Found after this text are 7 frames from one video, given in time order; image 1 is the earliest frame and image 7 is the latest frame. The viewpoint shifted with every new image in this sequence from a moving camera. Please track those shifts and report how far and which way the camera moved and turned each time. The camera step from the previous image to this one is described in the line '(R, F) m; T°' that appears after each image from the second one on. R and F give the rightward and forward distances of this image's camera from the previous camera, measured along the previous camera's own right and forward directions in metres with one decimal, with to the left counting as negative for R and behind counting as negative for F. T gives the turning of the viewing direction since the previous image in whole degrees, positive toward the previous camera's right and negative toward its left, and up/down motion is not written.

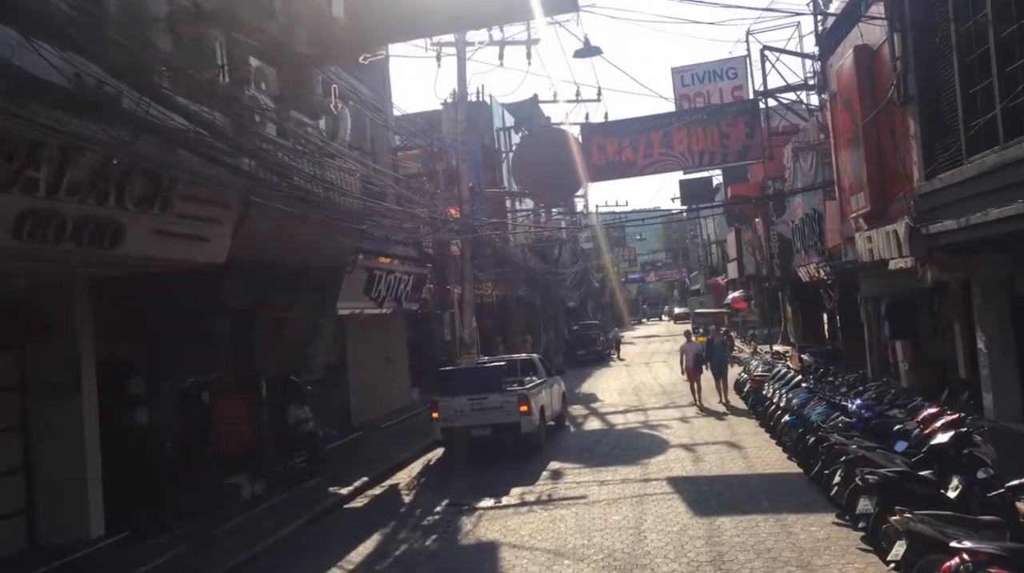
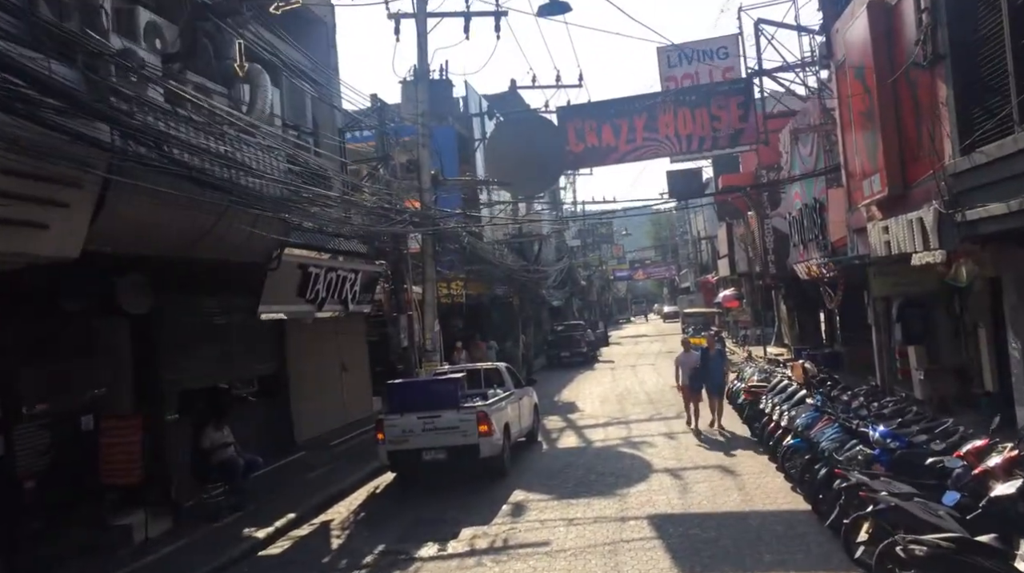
(+0.5, +2.3) m; +1°
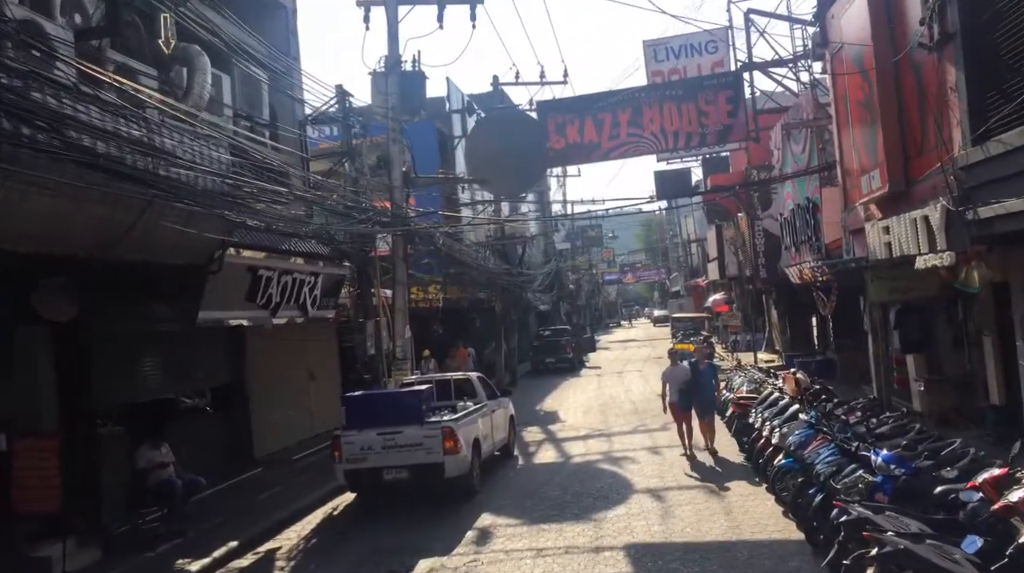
(+0.3, +1.1) m; 0°
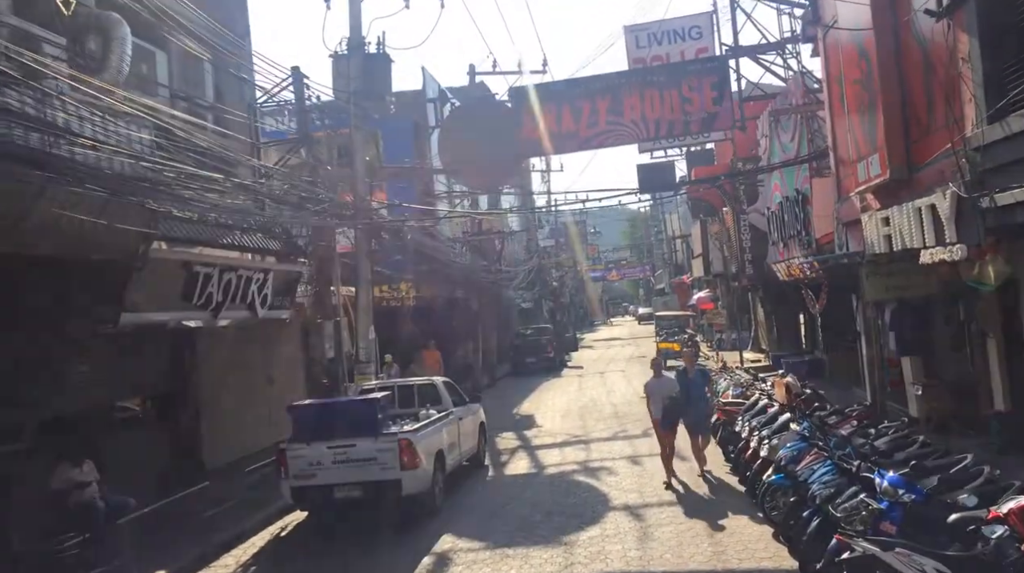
(+0.3, +1.2) m; +1°
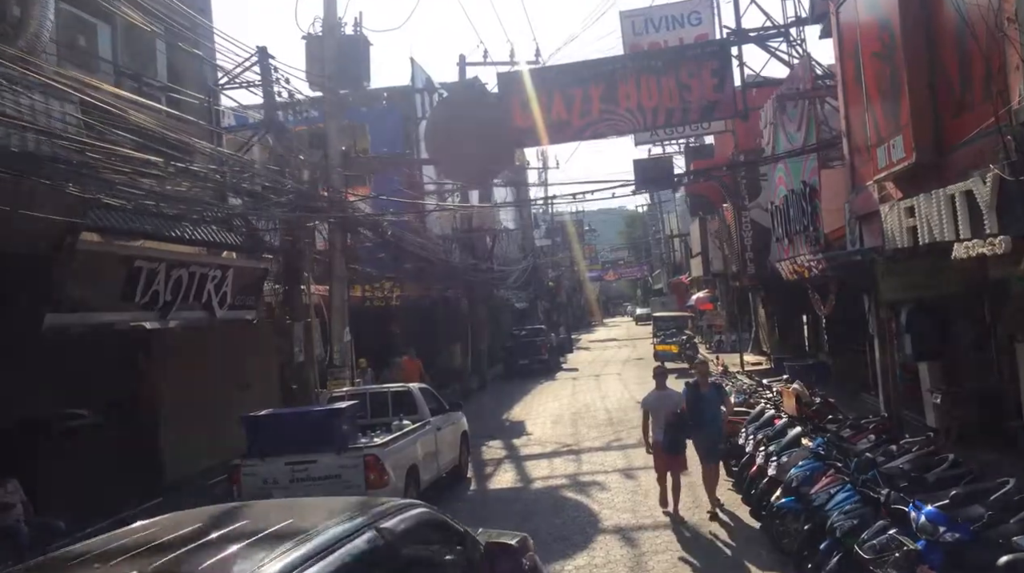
(+0.2, +1.2) m; 0°
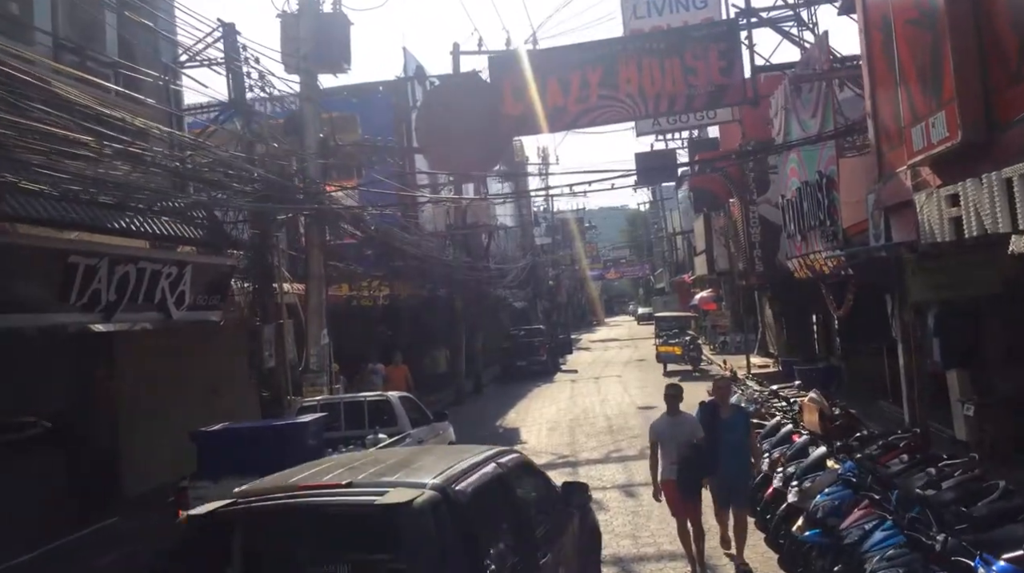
(+0.2, +1.2) m; 0°
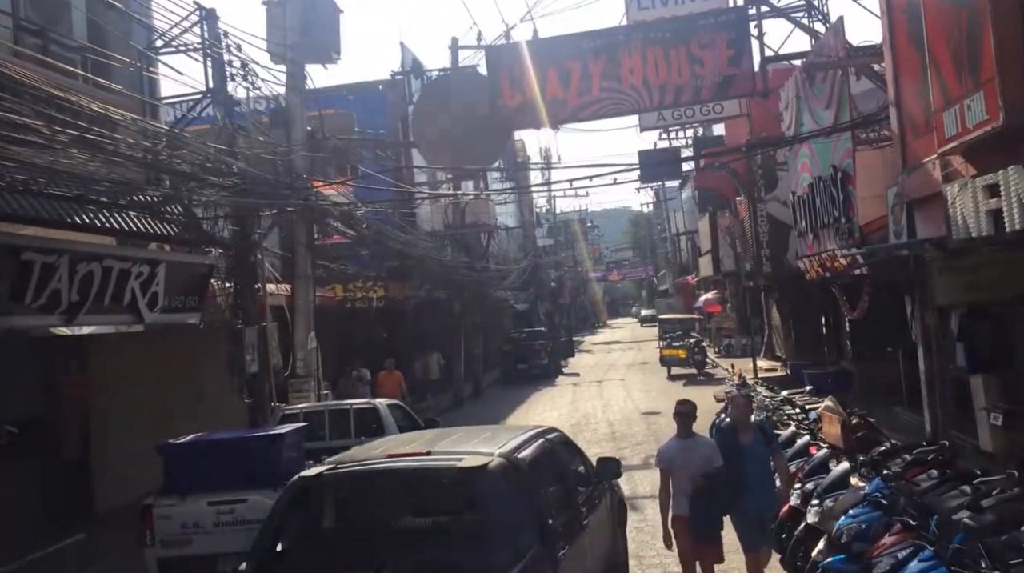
(+0.1, +0.8) m; 0°
